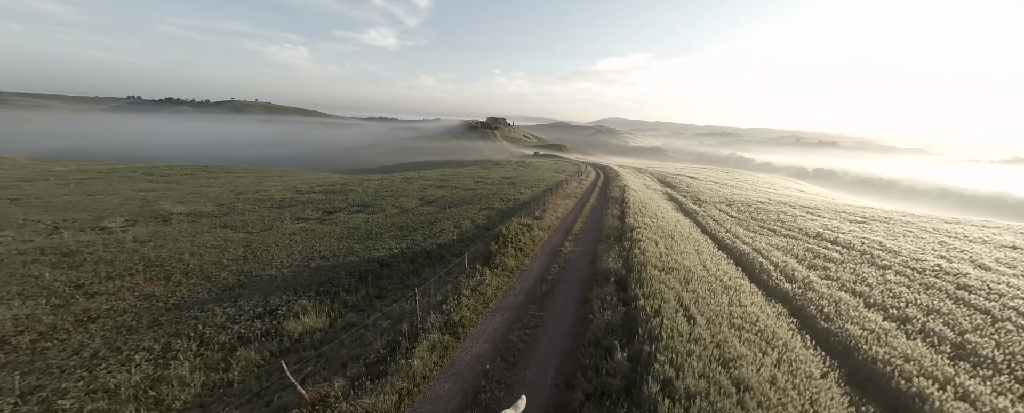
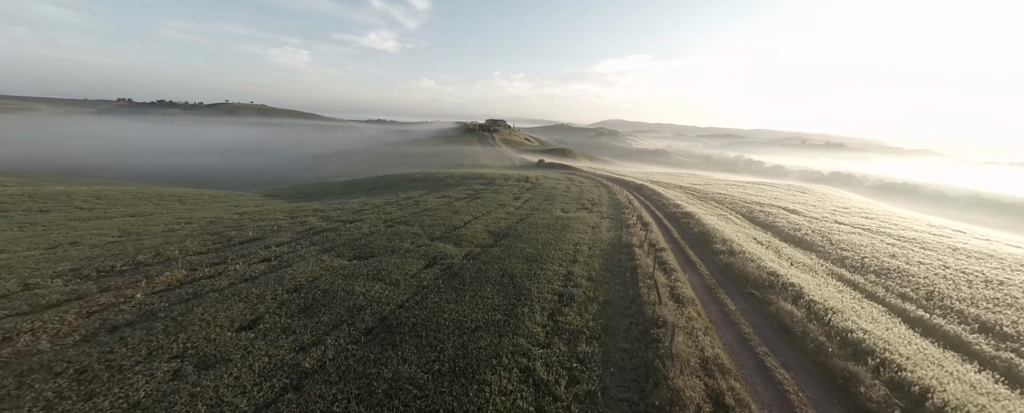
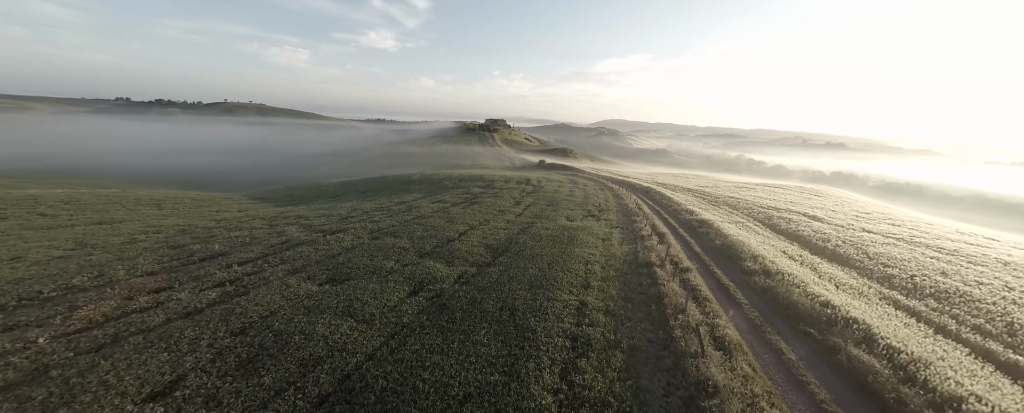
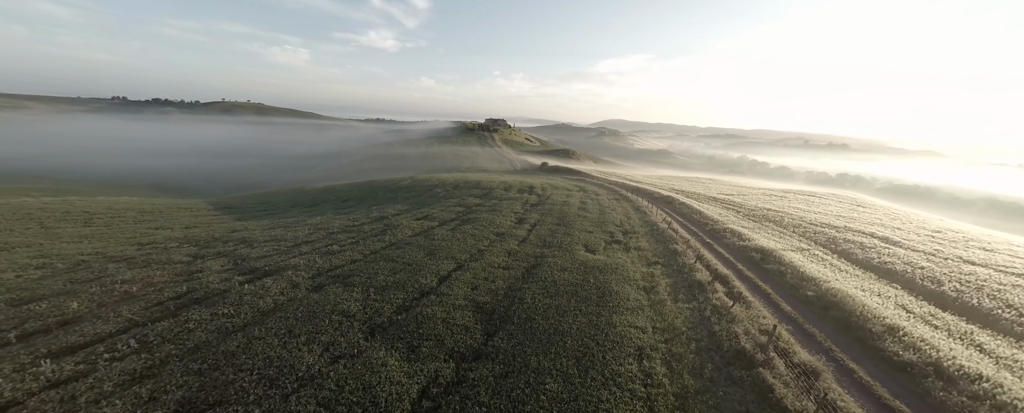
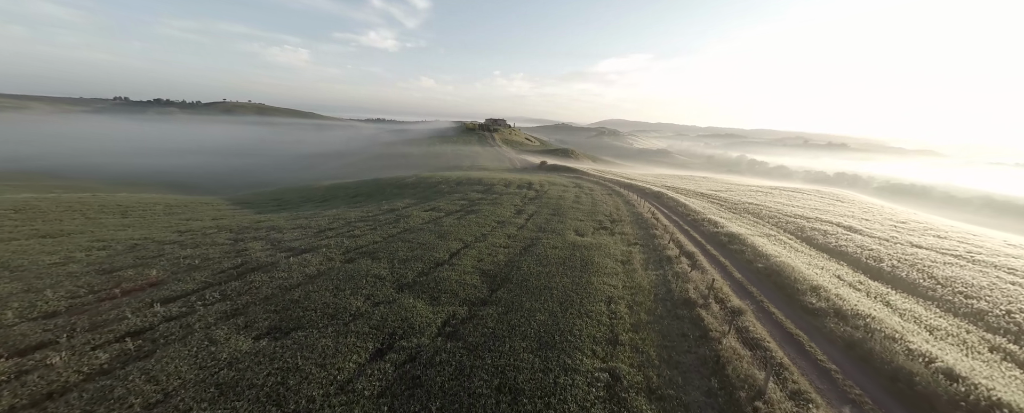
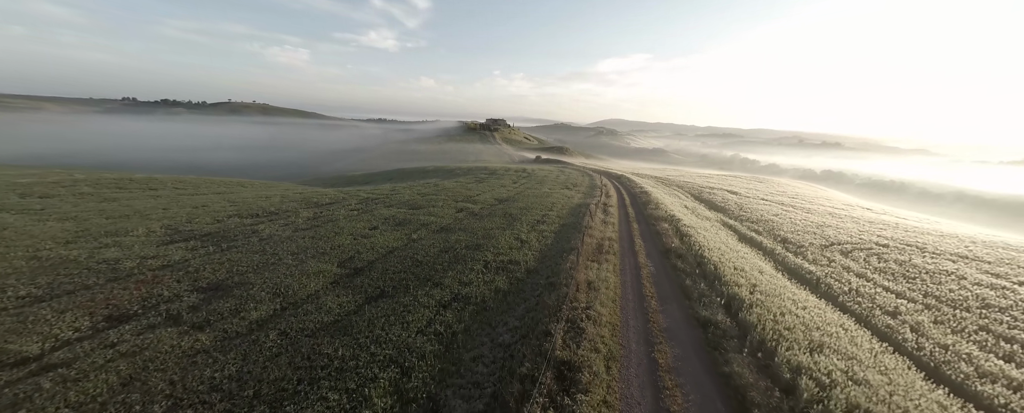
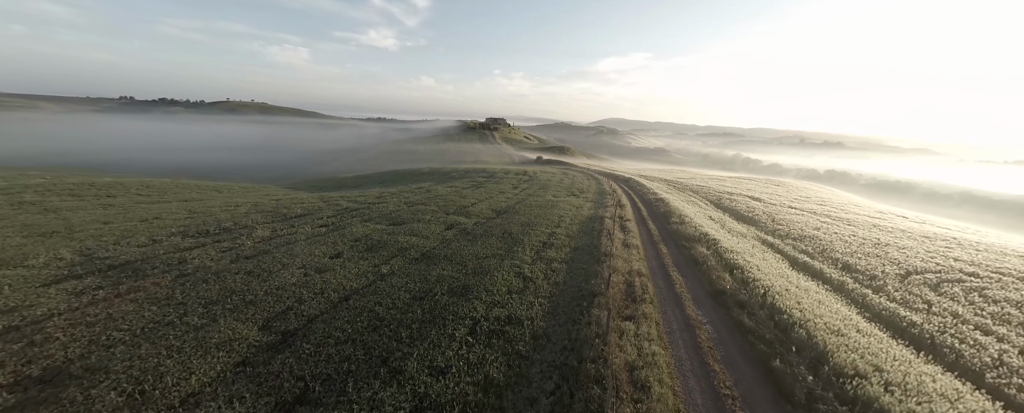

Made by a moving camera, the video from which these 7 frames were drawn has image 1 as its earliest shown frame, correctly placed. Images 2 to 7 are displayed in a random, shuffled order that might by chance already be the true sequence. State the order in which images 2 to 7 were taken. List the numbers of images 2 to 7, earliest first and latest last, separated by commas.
6, 7, 2, 3, 5, 4
